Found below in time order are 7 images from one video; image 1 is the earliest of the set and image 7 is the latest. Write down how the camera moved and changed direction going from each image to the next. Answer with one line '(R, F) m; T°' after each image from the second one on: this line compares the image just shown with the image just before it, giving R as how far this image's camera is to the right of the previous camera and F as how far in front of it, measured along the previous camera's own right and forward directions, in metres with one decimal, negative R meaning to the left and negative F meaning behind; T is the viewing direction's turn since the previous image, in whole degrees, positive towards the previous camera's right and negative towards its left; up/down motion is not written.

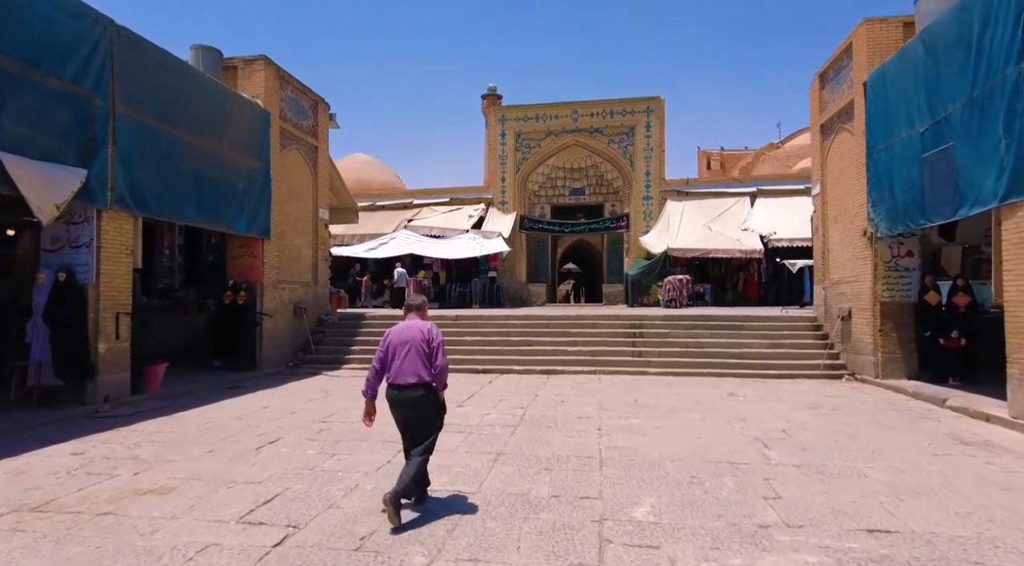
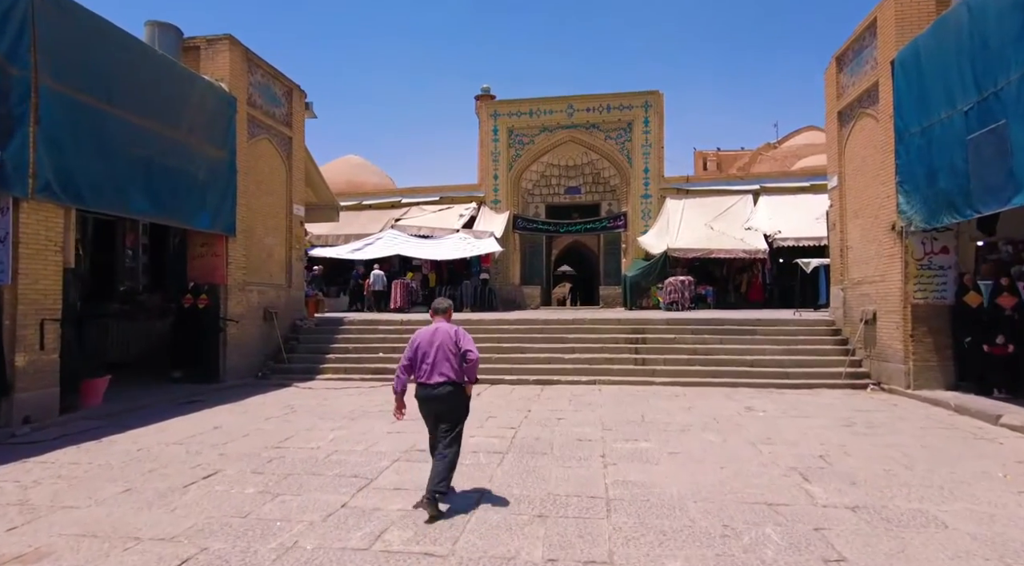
(+0.1, +1.0) m; 0°
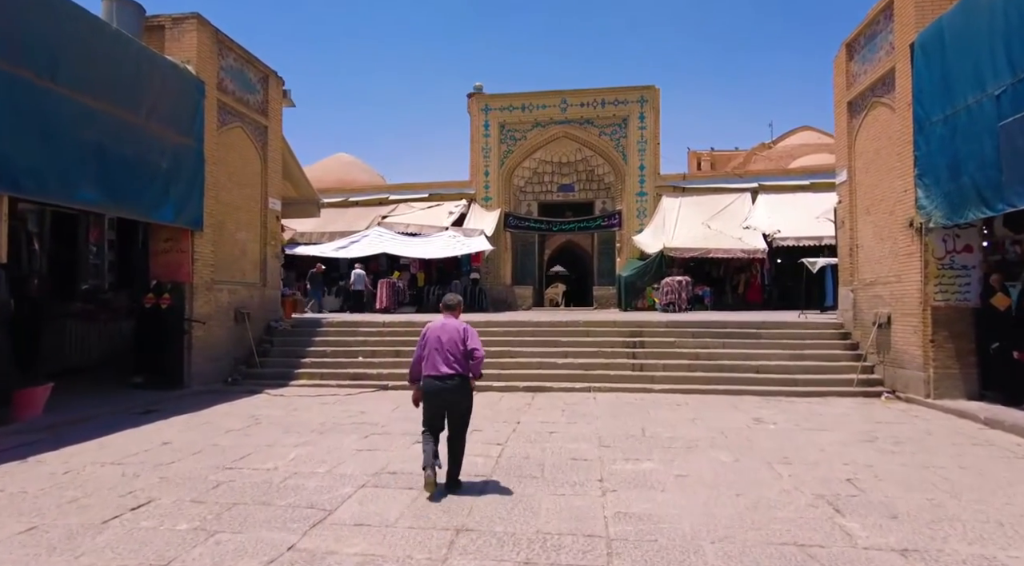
(+0.1, +0.7) m; +1°
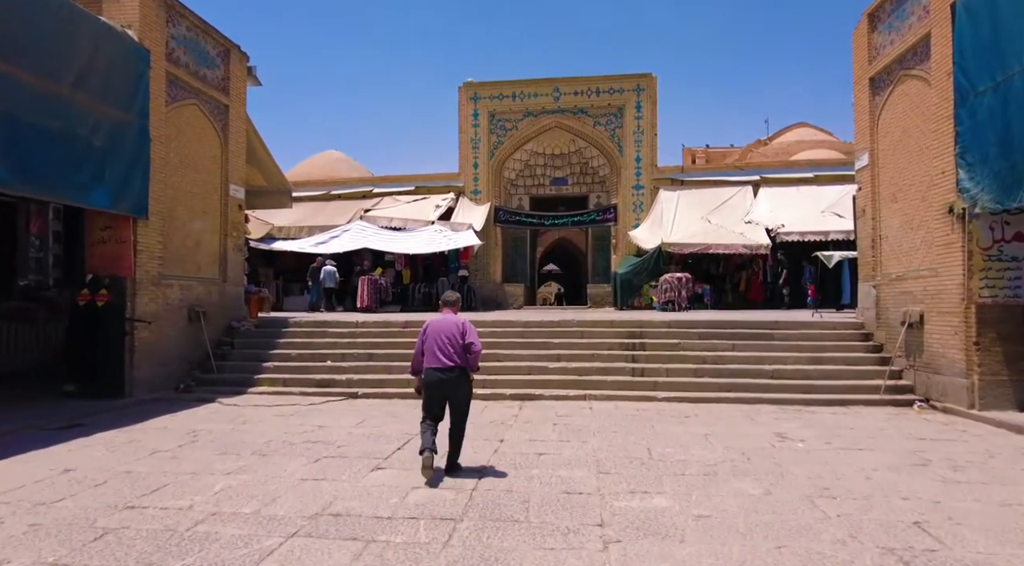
(+0.1, +1.0) m; +1°
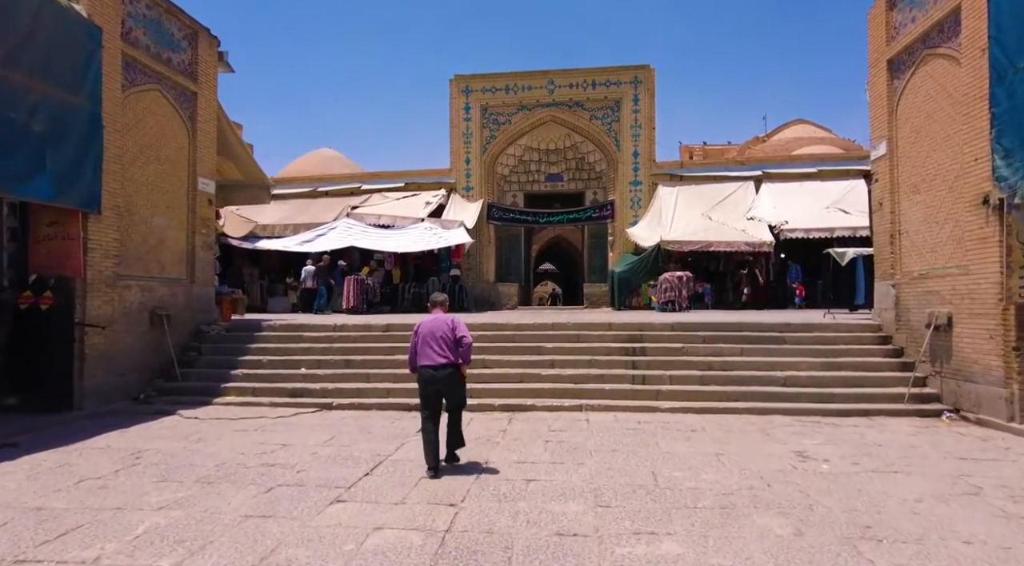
(+0.1, +0.7) m; 0°
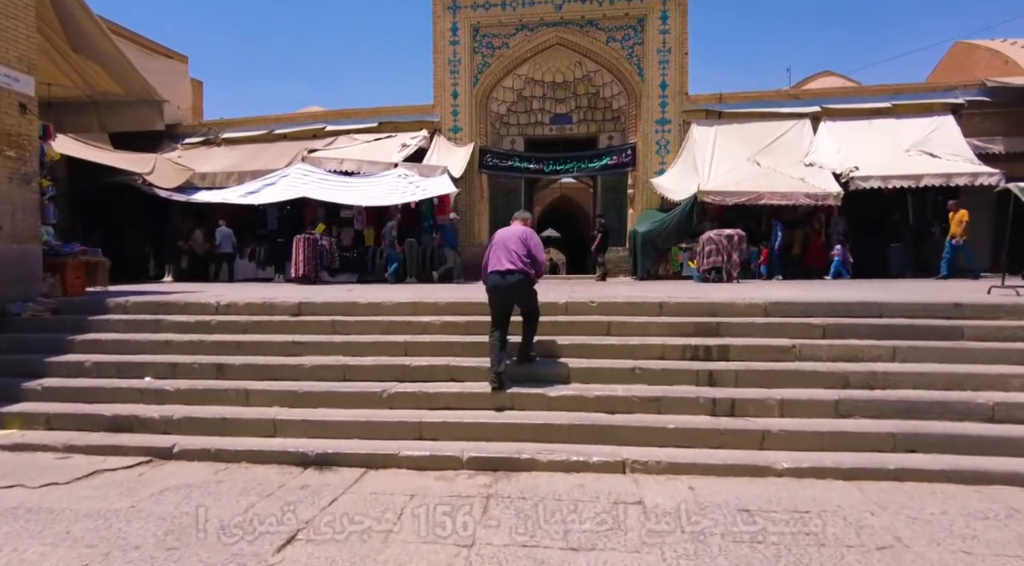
(+0.1, +3.5) m; 0°
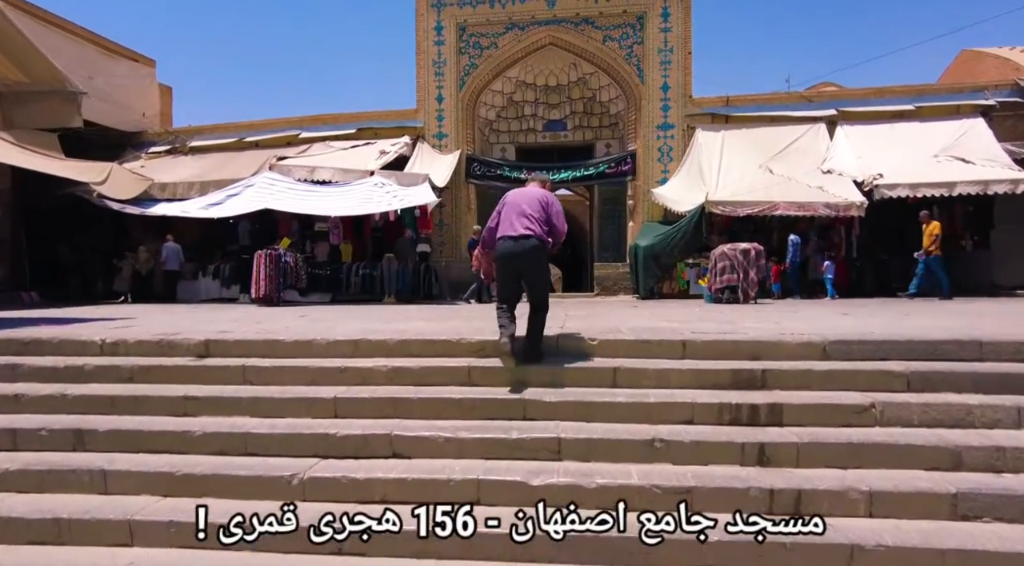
(+0.2, +1.4) m; 0°
